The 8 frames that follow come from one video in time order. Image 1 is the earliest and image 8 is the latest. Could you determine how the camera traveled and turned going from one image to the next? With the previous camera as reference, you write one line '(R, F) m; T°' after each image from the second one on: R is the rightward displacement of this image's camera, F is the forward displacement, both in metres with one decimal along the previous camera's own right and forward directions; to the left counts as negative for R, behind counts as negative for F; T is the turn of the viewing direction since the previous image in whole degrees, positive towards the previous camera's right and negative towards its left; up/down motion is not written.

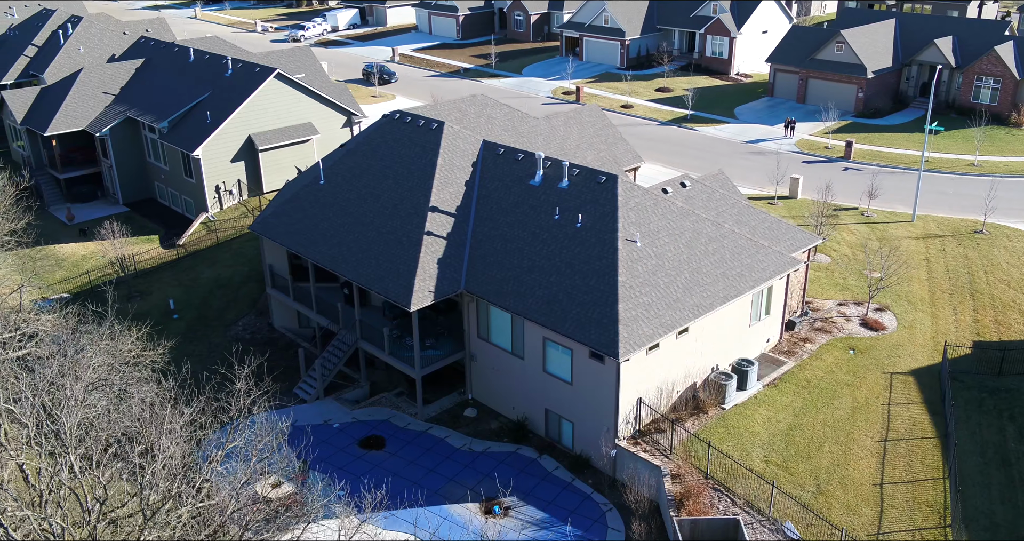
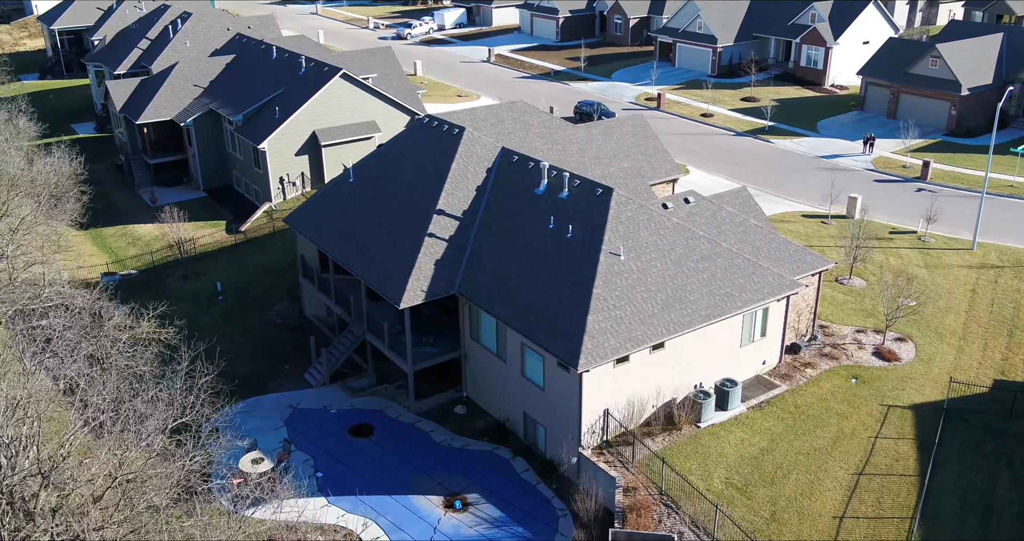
(+3.5, -0.4) m; -8°
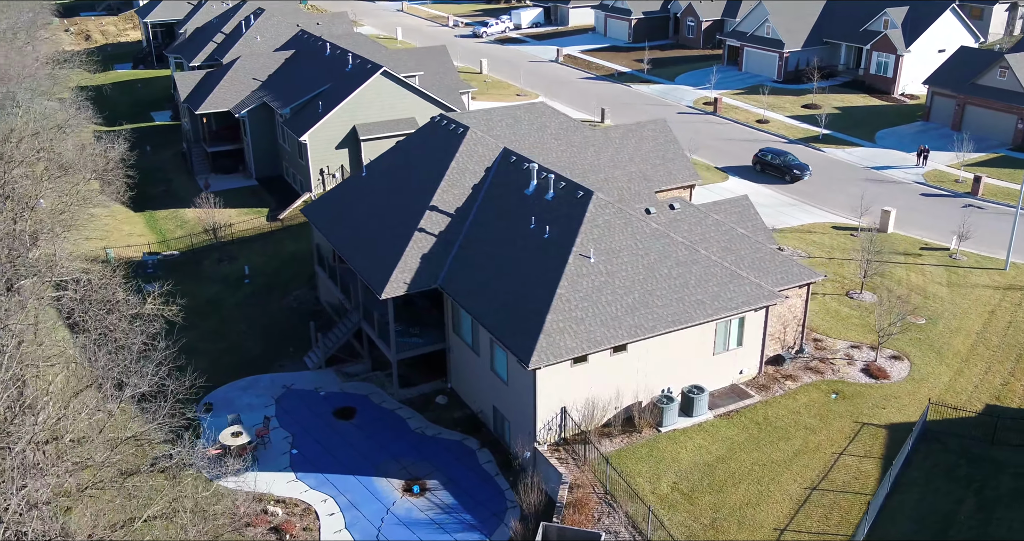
(+3.2, -0.5) m; -6°
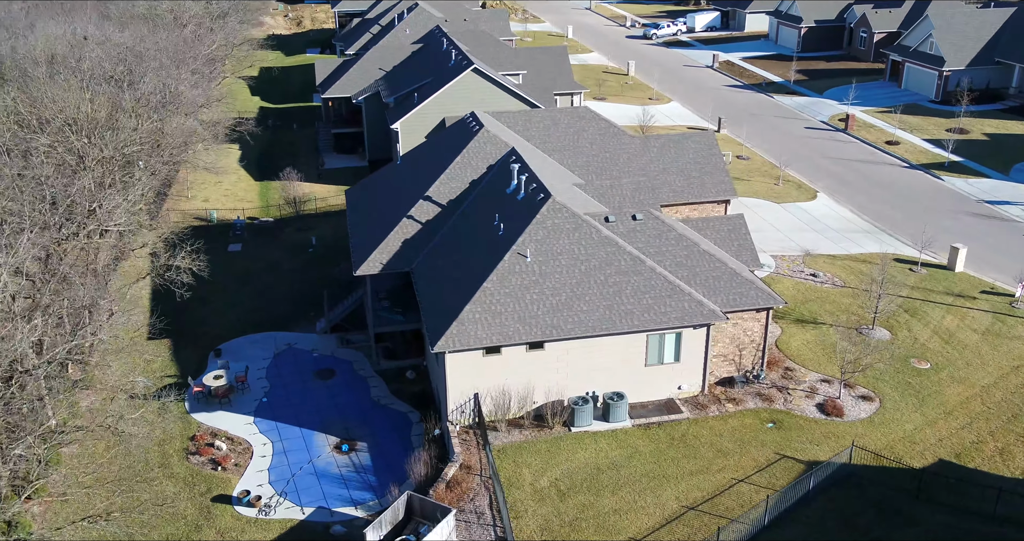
(+7.5, -0.5) m; -14°
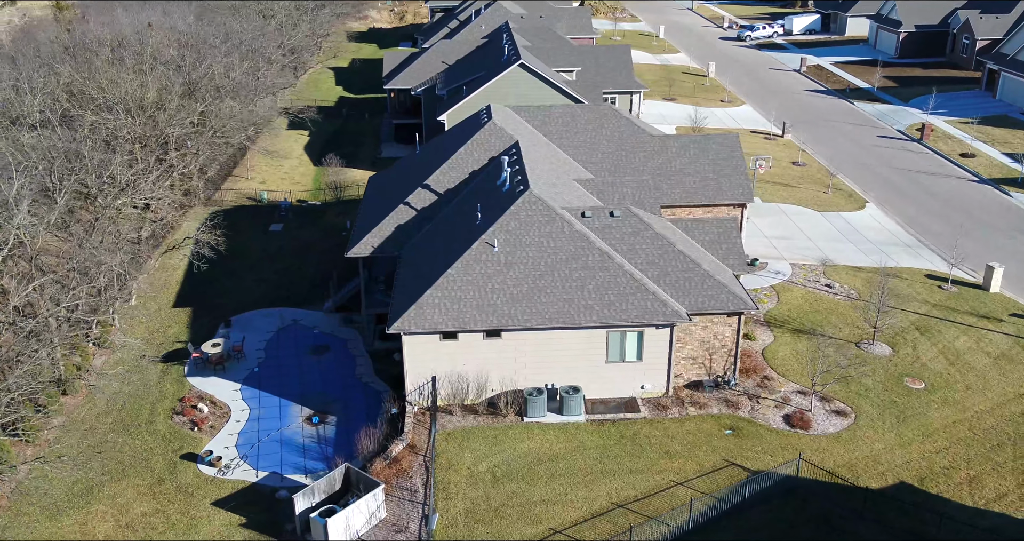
(+4.2, -0.1) m; -8°
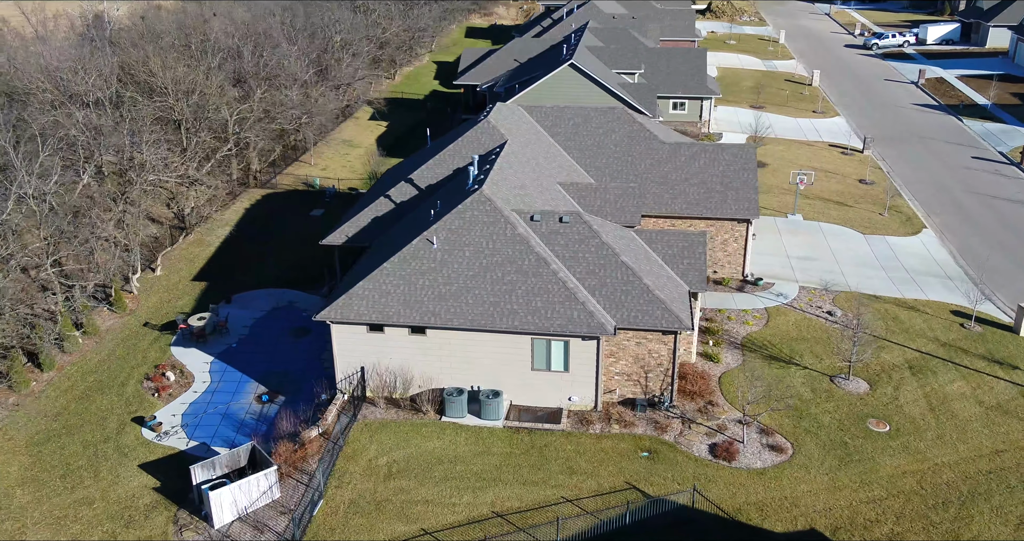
(+6.0, +0.7) m; -10°
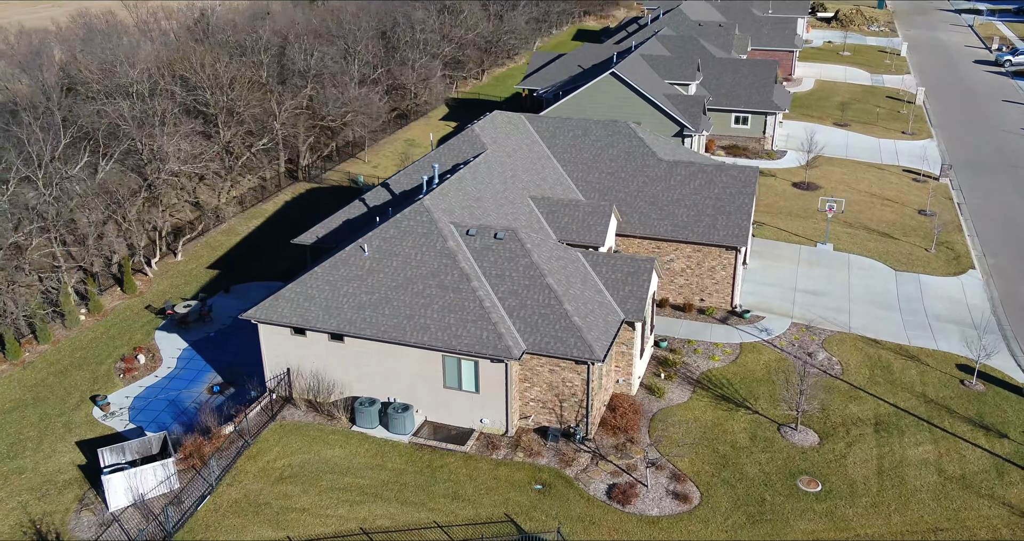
(+5.9, +1.1) m; -10°
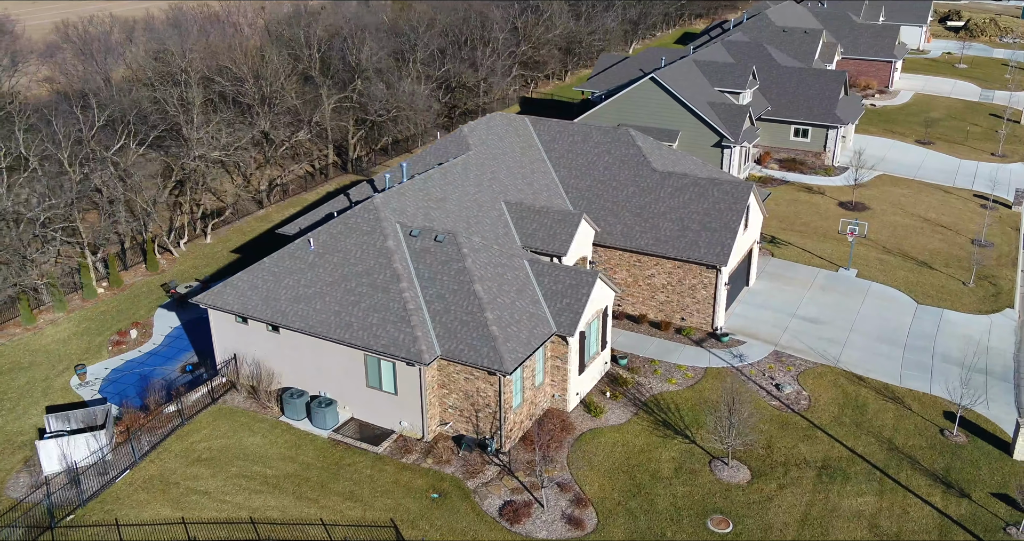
(+5.3, +0.9) m; -9°
